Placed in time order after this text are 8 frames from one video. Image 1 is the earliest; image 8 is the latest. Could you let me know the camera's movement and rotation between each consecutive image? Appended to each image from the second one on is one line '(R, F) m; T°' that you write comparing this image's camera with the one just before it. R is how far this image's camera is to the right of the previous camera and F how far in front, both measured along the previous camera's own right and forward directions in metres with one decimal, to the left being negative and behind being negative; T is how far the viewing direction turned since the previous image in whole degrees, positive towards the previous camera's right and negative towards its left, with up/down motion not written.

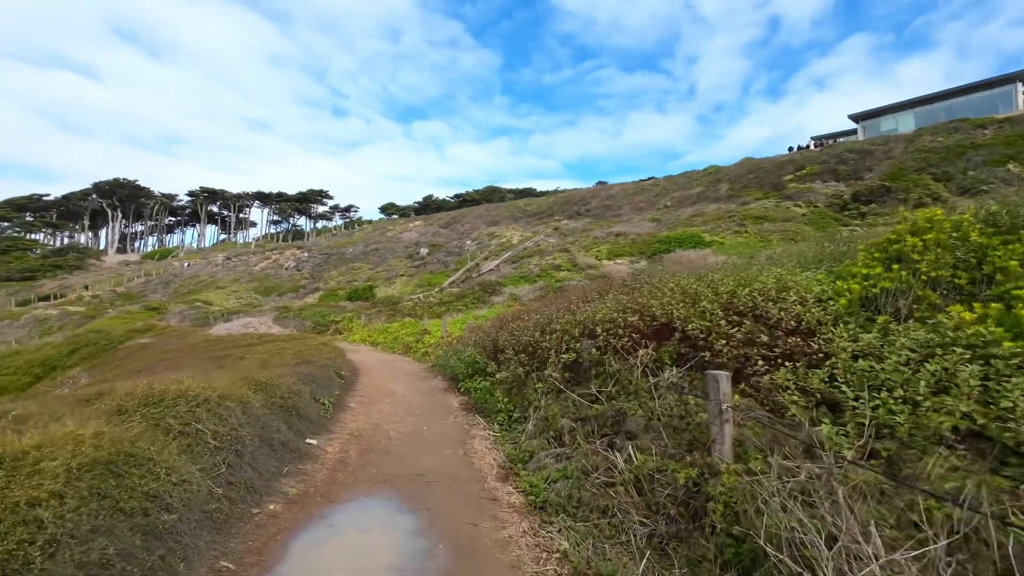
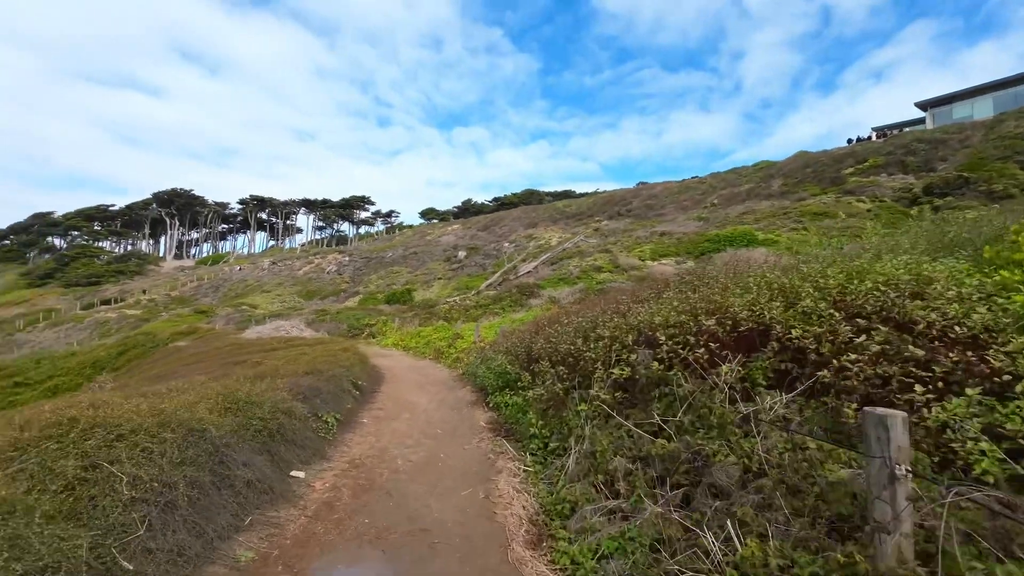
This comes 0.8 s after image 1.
(0.0, +1.6) m; -5°
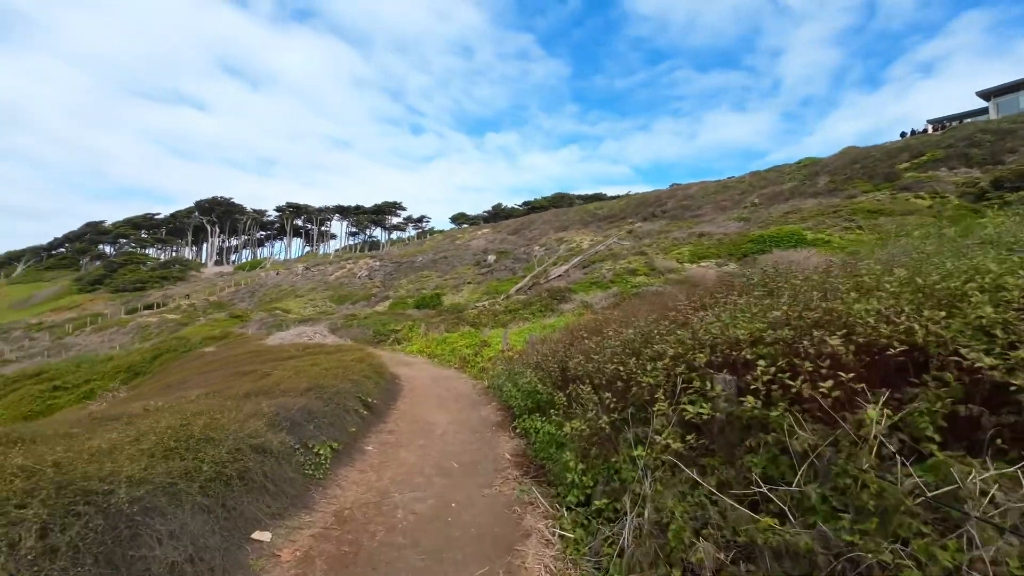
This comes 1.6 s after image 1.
(0.0, +1.5) m; -4°
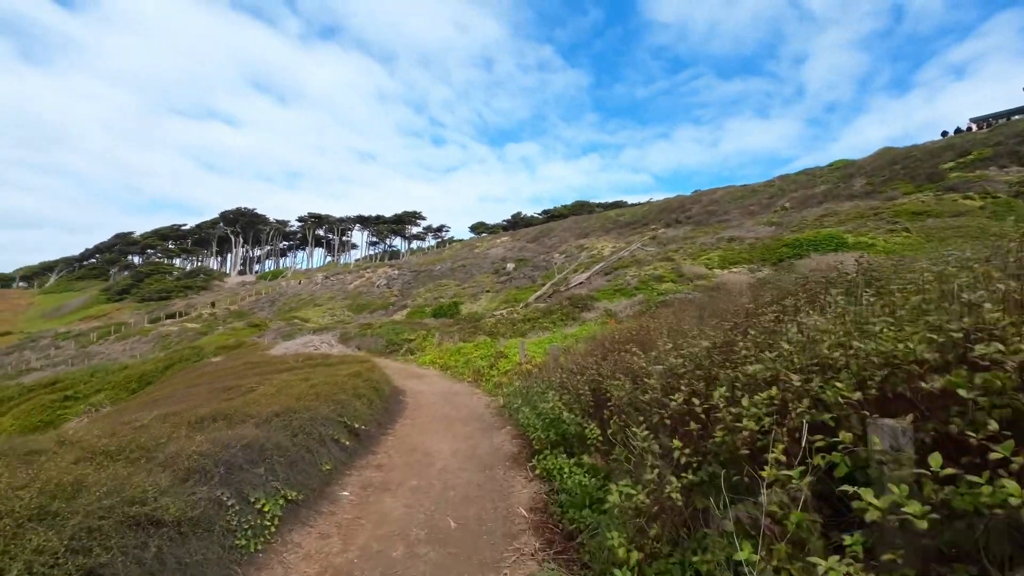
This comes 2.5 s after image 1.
(0.0, +1.8) m; -2°
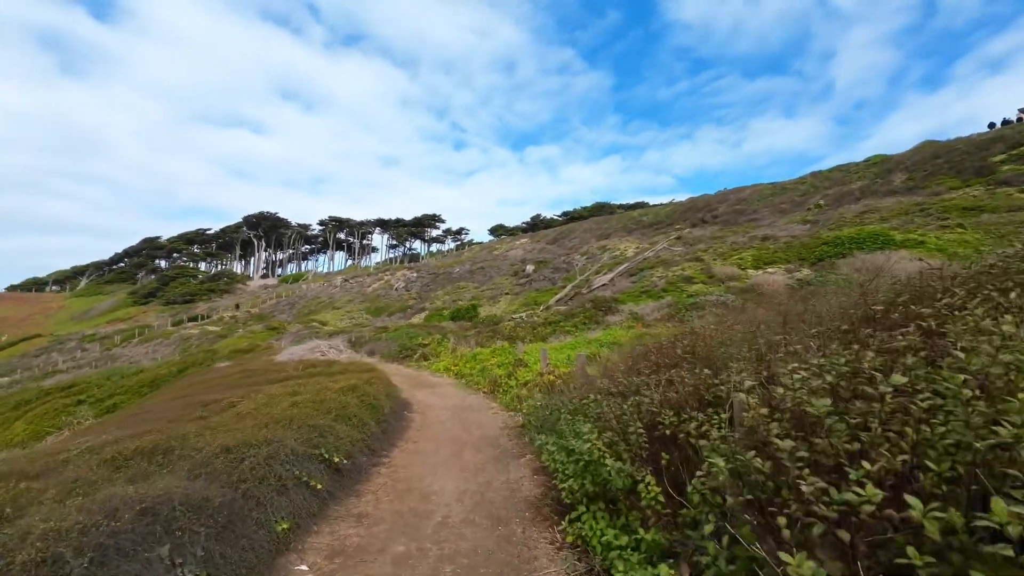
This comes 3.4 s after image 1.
(0.0, +1.7) m; -2°
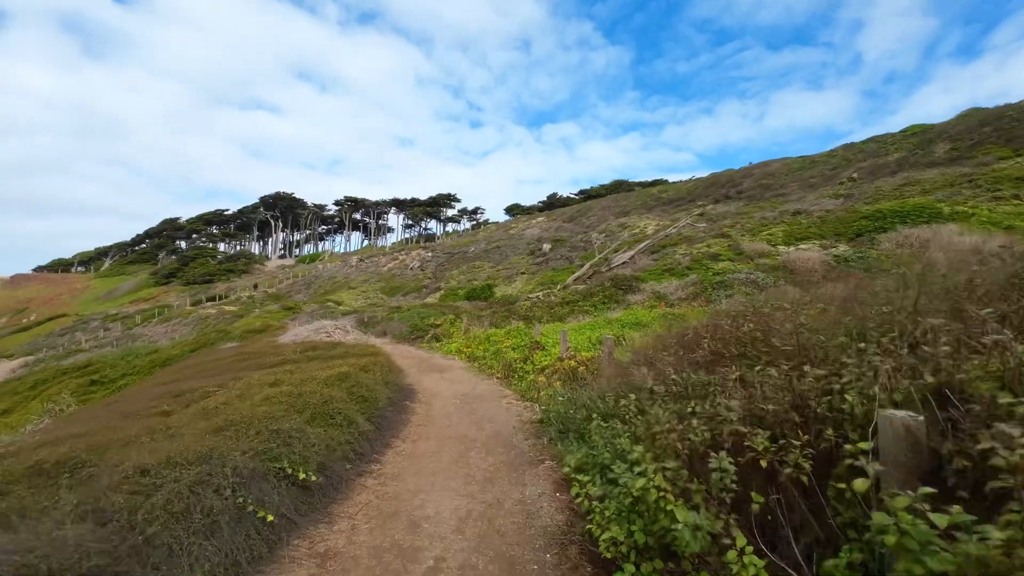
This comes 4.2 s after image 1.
(0.0, +1.5) m; -2°
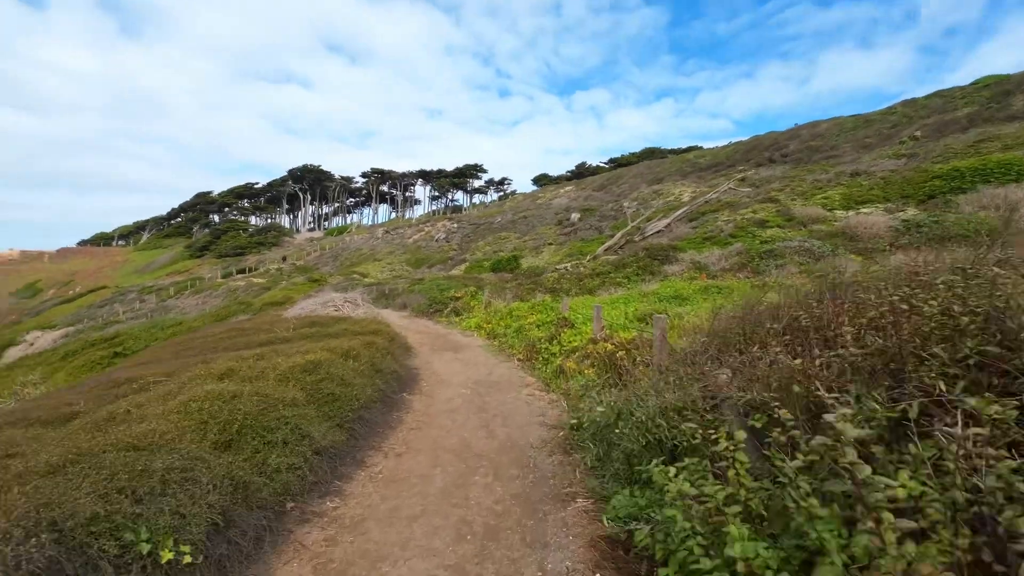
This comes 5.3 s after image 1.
(+0.1, +2.2) m; -3°
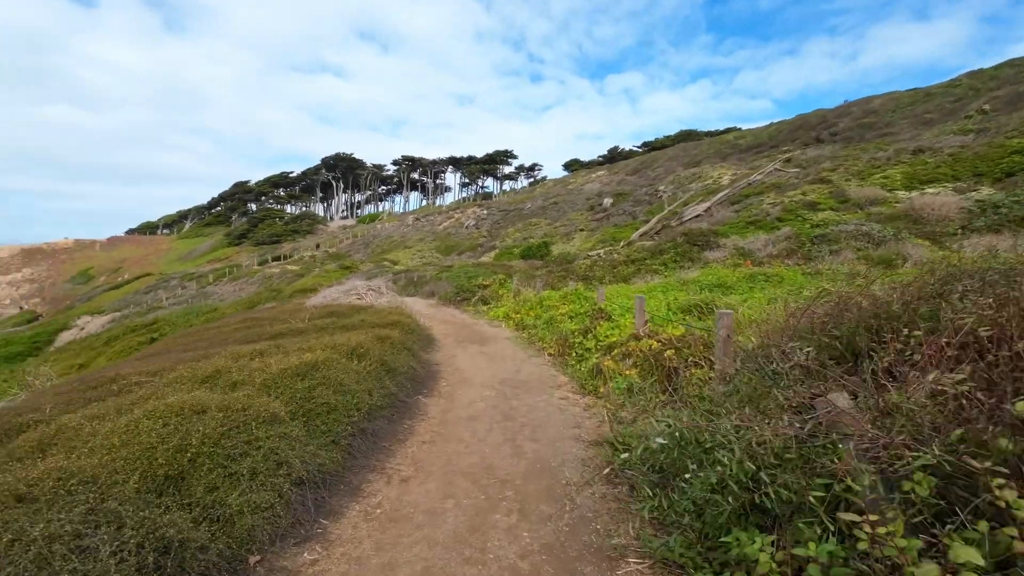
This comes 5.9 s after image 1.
(0.0, +1.1) m; -4°
